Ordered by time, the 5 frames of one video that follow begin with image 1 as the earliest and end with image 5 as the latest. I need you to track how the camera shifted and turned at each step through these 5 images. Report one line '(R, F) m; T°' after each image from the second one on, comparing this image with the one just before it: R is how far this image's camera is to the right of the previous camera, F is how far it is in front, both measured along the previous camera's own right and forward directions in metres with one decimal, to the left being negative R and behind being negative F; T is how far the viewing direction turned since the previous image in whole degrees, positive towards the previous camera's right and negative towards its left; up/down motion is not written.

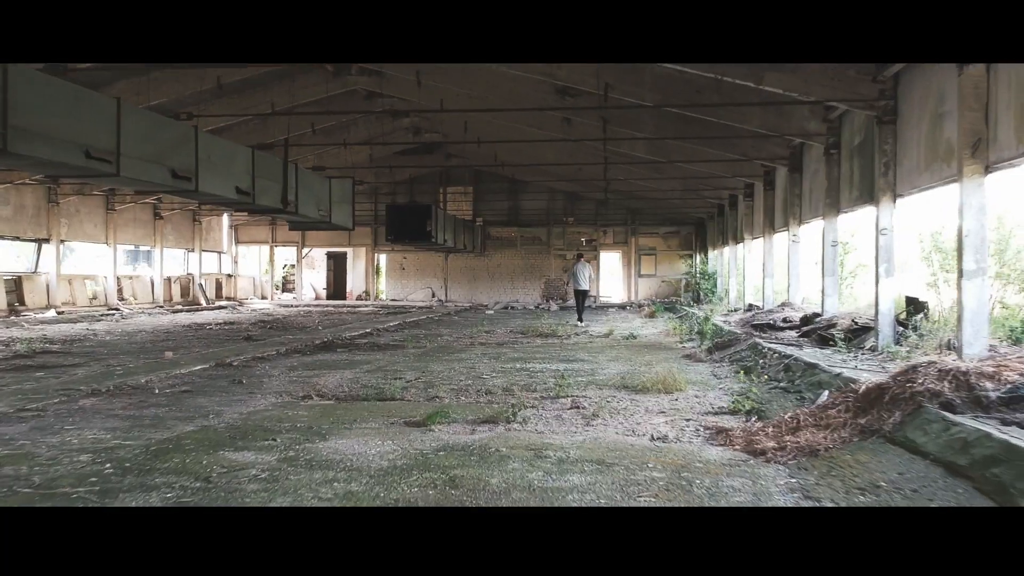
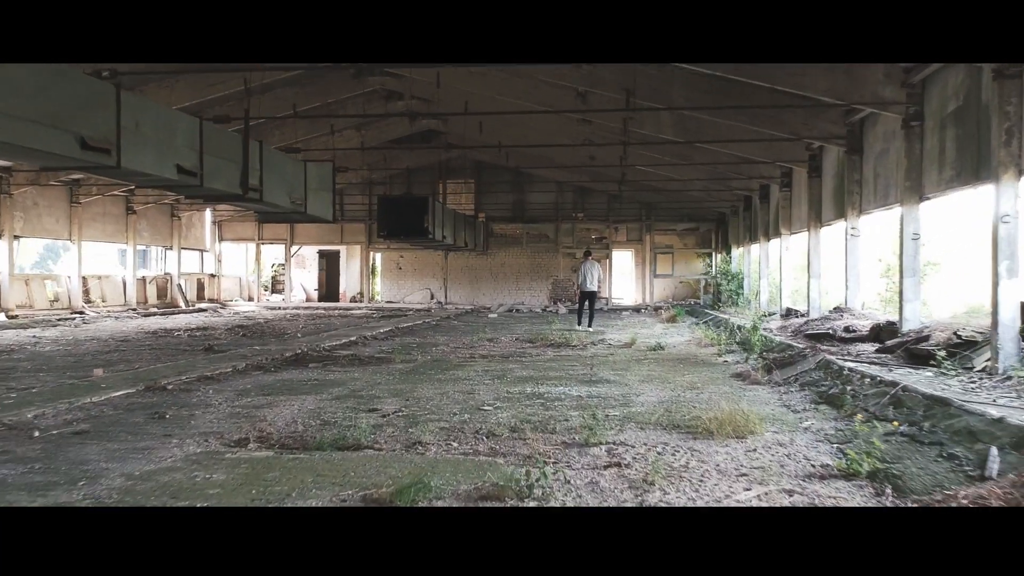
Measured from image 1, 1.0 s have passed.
(0.0, +1.5) m; 0°
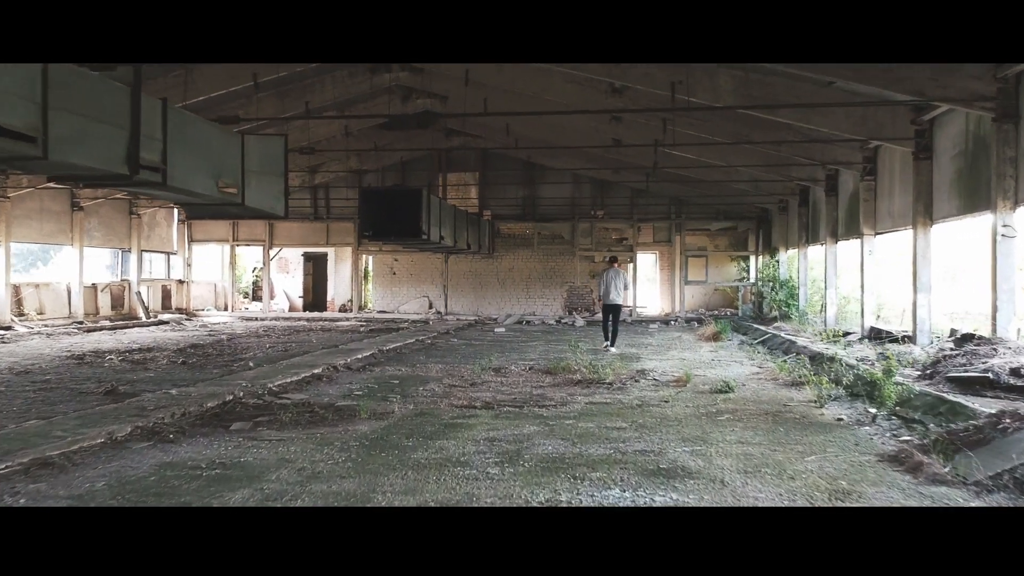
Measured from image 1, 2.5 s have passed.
(-0.1, +2.3) m; 0°
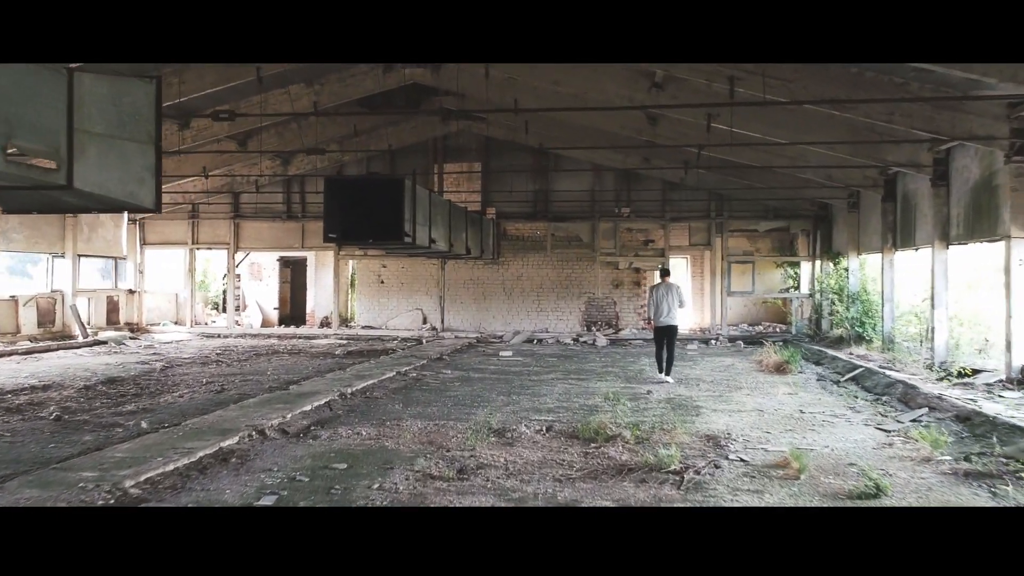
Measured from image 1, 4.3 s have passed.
(0.0, +2.5) m; -1°
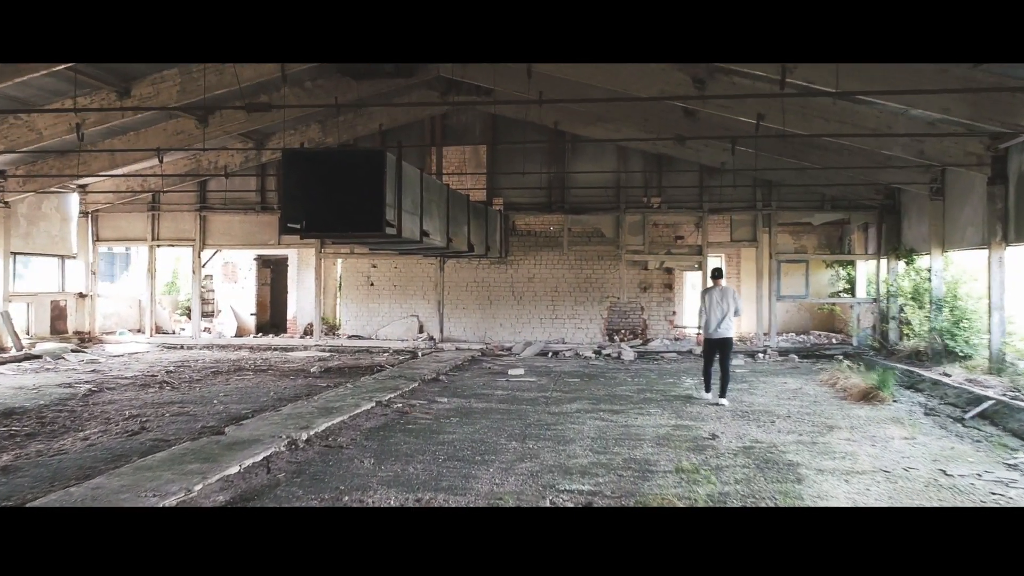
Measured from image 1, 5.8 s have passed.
(-0.1, +2.0) m; 0°
